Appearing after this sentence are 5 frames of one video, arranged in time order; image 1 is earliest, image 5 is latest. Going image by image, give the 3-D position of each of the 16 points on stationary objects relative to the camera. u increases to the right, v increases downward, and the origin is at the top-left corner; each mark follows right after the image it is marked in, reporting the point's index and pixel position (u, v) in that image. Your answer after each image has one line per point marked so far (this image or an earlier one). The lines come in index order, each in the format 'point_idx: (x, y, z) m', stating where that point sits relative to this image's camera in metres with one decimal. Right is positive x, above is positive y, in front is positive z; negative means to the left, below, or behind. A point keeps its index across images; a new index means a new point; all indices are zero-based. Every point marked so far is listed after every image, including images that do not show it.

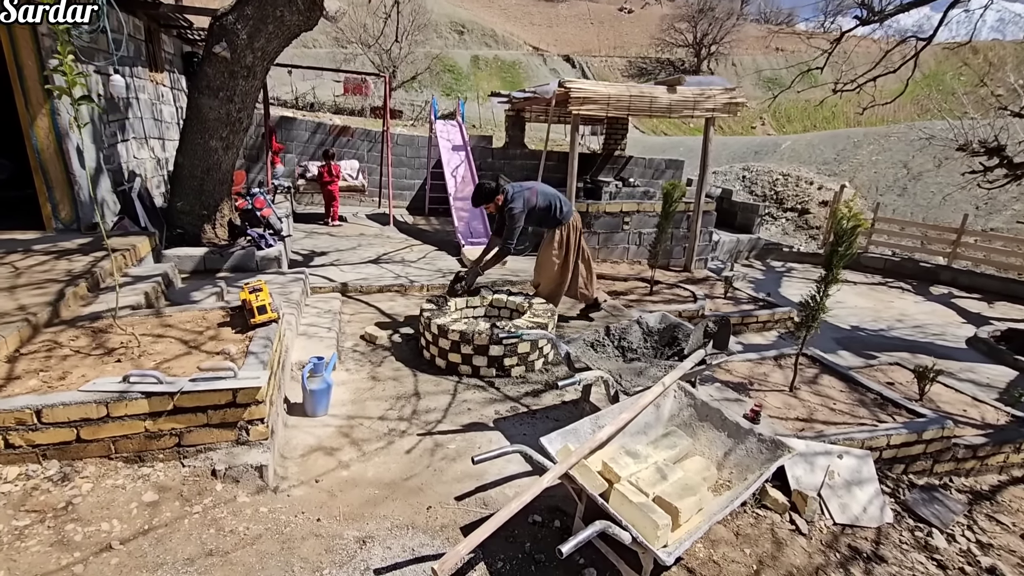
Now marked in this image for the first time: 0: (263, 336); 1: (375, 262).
0: (-1.5, -0.3, +3.2) m
1: (-1.9, +0.4, +7.4) m
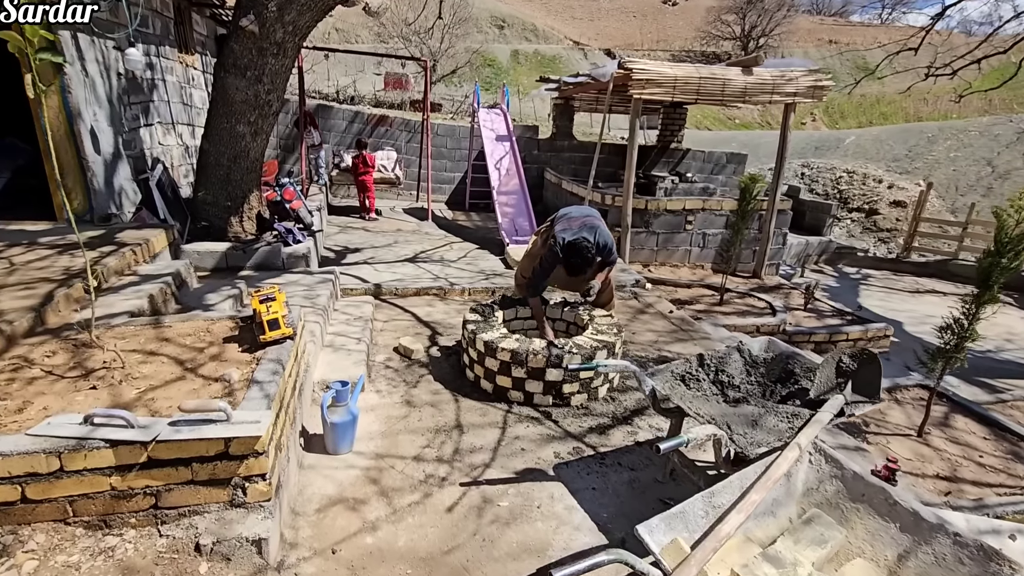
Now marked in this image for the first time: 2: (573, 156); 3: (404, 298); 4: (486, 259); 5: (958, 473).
0: (-1.2, -0.4, +2.6) m
1: (-1.3, +0.3, +6.7) m
2: (+1.2, +2.6, +10.0) m
3: (-1.2, -0.1, +5.6) m
4: (-0.4, +0.4, +7.1) m
5: (+2.8, -1.2, +3.2) m
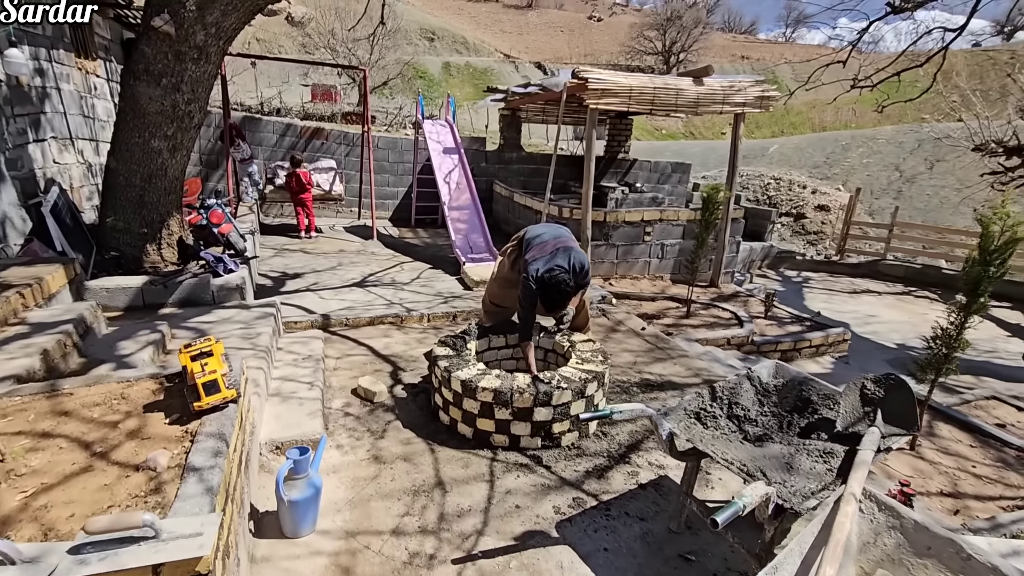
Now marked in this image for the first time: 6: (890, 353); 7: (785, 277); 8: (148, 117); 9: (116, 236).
0: (-1.2, -0.6, +2.0) m
1: (-1.8, 0.0, +6.2) m
2: (+0.2, +2.3, +9.8) m
3: (-1.5, -0.4, +5.0) m
4: (-0.9, +0.1, +6.6) m
5: (+2.8, -1.2, +3.2) m
6: (+5.1, -0.9, +7.0) m
7: (+5.6, +0.2, +10.6) m
8: (-3.2, +1.5, +4.6) m
9: (-3.8, +0.5, +4.9) m
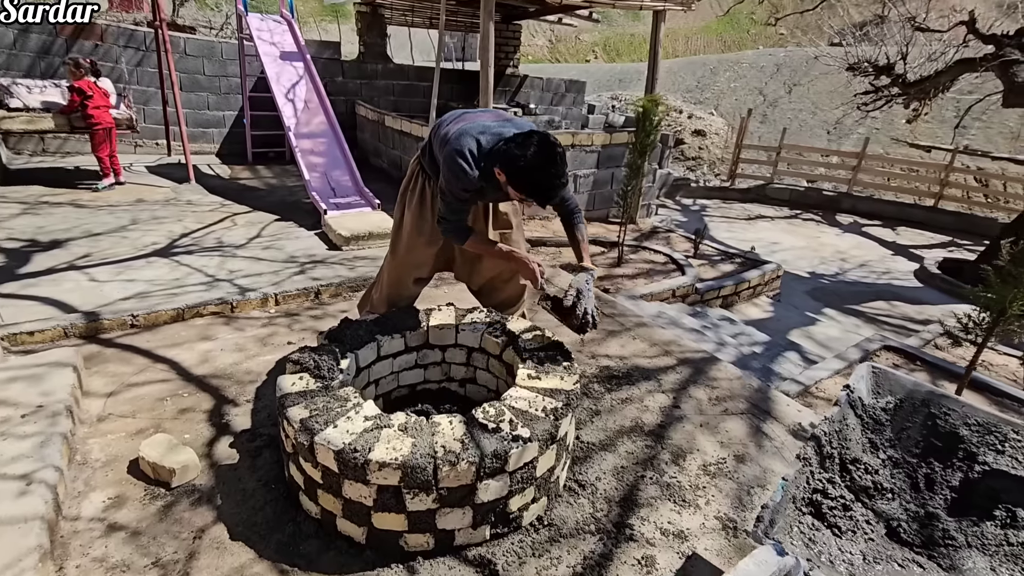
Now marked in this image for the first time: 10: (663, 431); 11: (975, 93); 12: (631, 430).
0: (-1.1, -0.7, +0.4) m
1: (-2.8, +0.3, +4.1) m
2: (-1.8, +3.1, +7.8) m
3: (-2.2, -0.3, +3.1) m
4: (-2.0, +0.5, +4.8) m
5: (+2.4, -0.9, +2.5) m
6: (+3.8, +0.1, +6.6) m
7: (+3.4, +1.6, +10.1) m
8: (-3.9, +1.4, +2.1) m
9: (-4.4, +0.4, +2.4) m
10: (+0.7, -0.7, +2.5) m
11: (+12.4, +5.2, +13.8) m
12: (+0.6, -0.7, +2.5) m
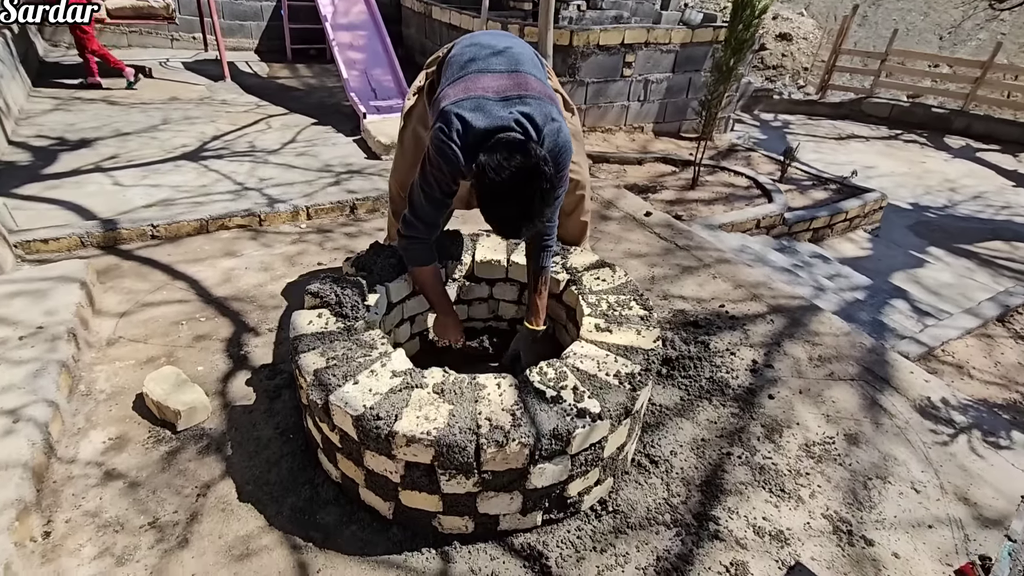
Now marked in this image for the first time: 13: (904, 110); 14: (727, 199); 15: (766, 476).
0: (-1.1, -0.7, +0.1) m
1: (-2.3, +1.0, +3.8) m
2: (-1.0, +4.3, +6.9) m
3: (-1.9, +0.2, +2.9) m
4: (-1.5, +1.2, +4.3) m
5: (+2.6, -0.8, +1.9) m
6: (+4.4, +0.8, +5.7) m
7: (+4.4, +2.9, +9.0) m
8: (-3.6, +1.8, +1.7) m
9: (-4.1, +0.9, +2.2) m
10: (+1.0, -0.4, +2.1) m
11: (+13.8, +6.6, +11.2) m
12: (+0.8, -0.4, +2.1) m
13: (+7.3, +3.3, +9.5) m
14: (+1.7, +0.7, +4.2) m
15: (+0.9, -0.6, +1.8) m
